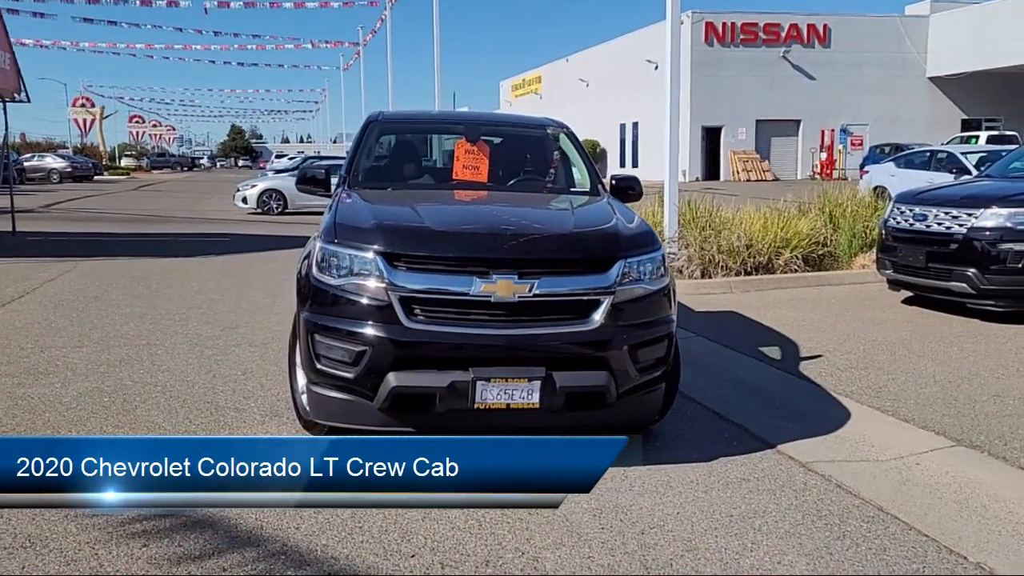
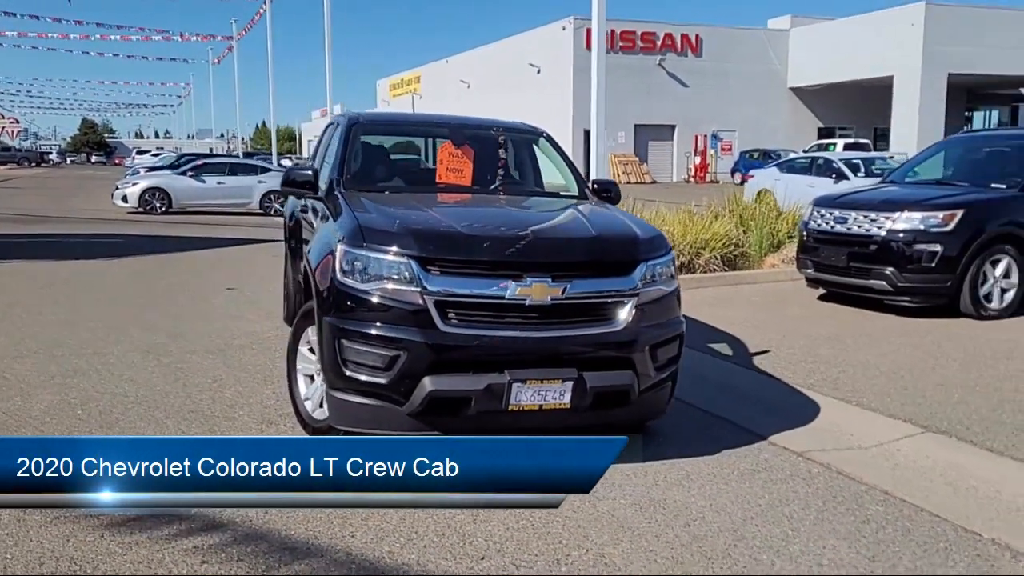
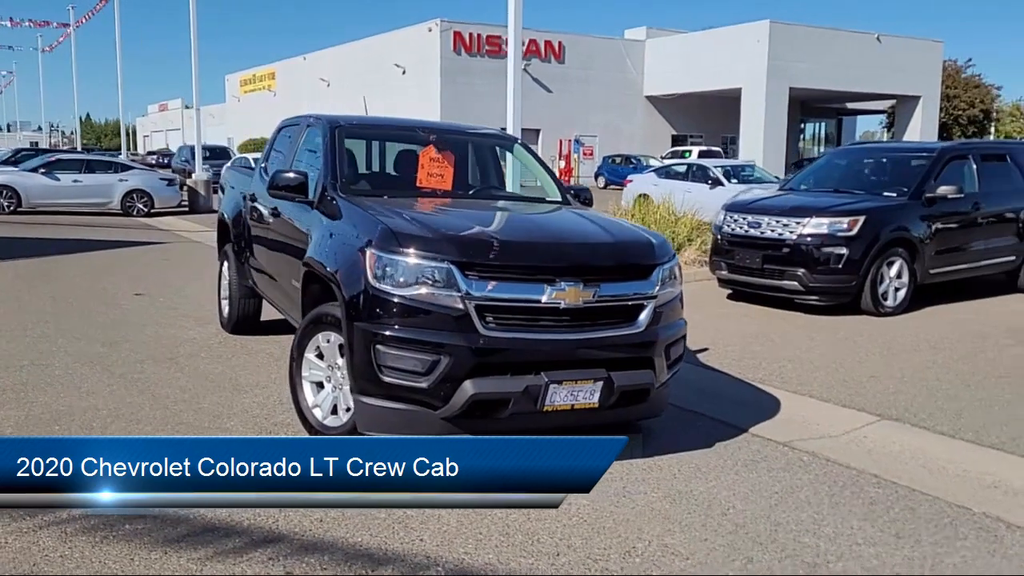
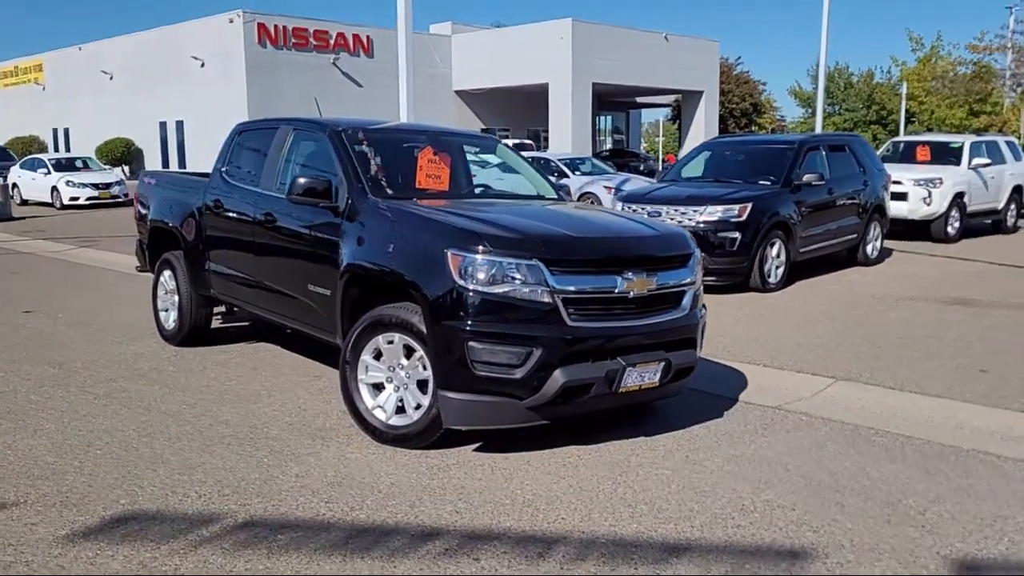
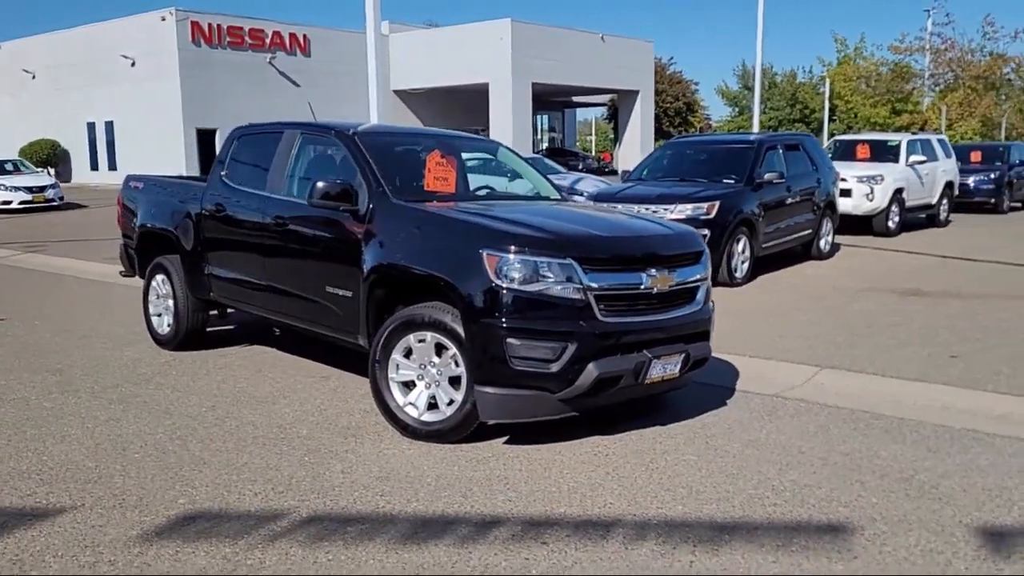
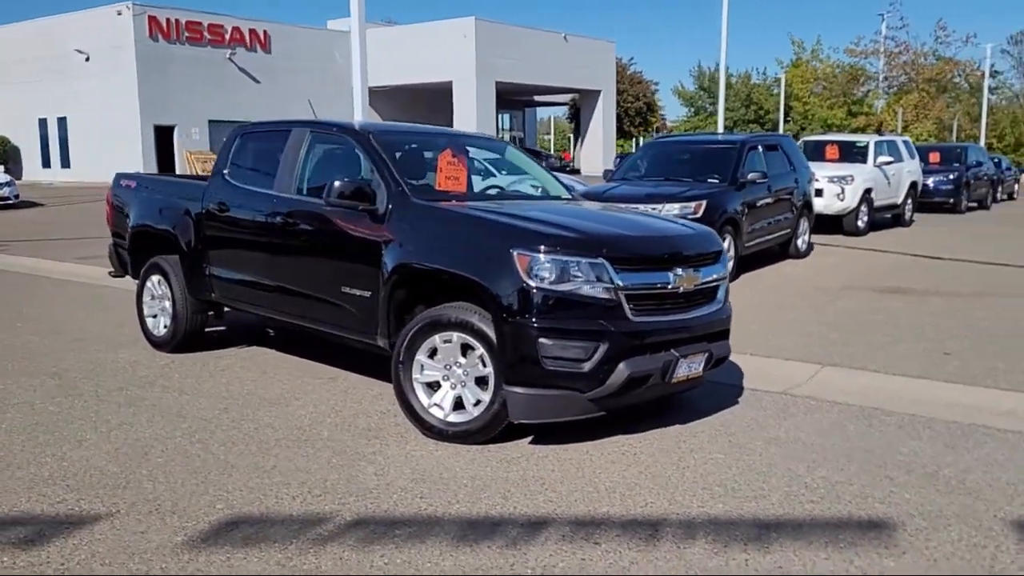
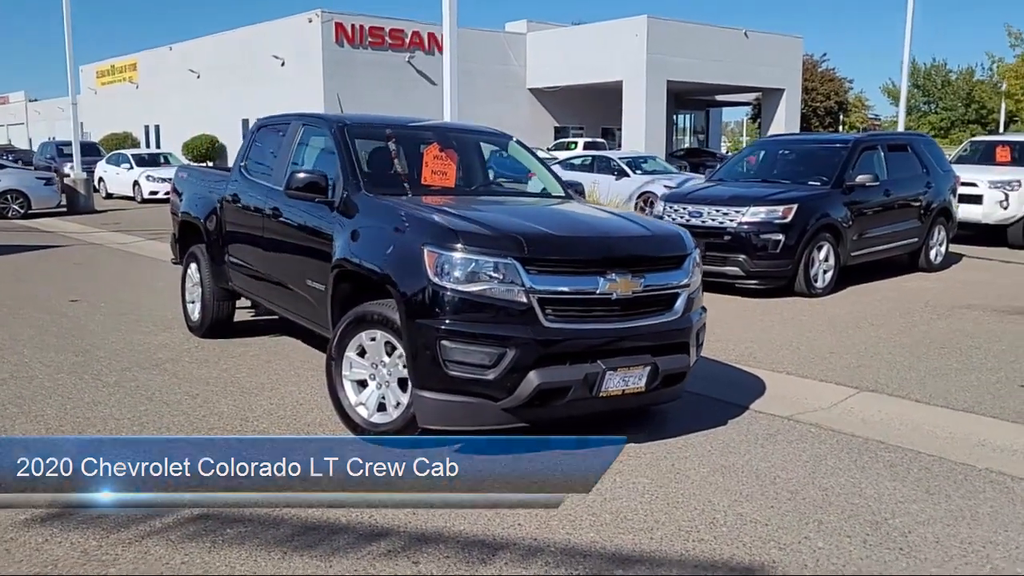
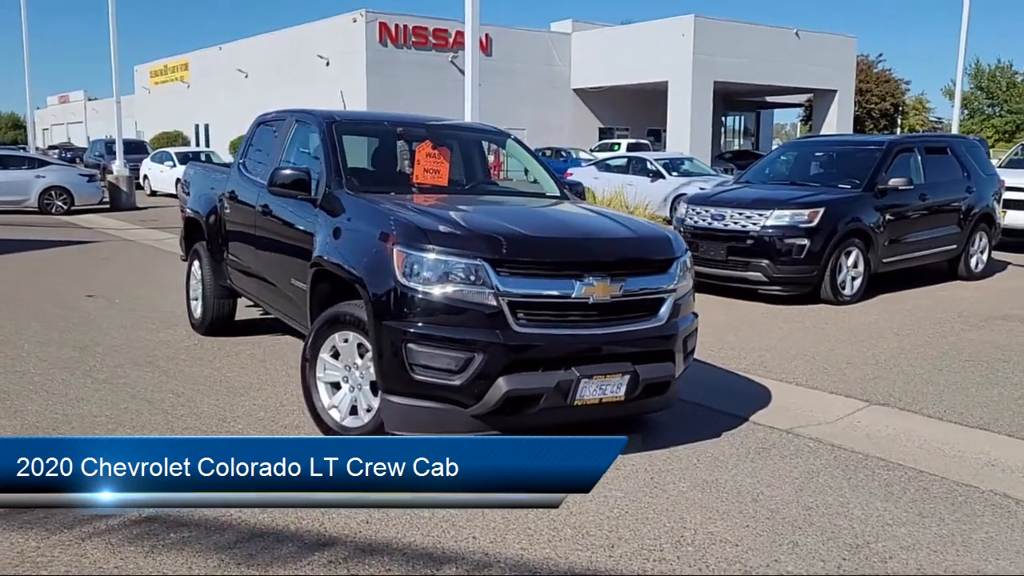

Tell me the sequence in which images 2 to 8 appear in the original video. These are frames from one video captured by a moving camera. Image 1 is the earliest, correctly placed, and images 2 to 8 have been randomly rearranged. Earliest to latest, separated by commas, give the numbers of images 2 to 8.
2, 3, 8, 7, 4, 5, 6
